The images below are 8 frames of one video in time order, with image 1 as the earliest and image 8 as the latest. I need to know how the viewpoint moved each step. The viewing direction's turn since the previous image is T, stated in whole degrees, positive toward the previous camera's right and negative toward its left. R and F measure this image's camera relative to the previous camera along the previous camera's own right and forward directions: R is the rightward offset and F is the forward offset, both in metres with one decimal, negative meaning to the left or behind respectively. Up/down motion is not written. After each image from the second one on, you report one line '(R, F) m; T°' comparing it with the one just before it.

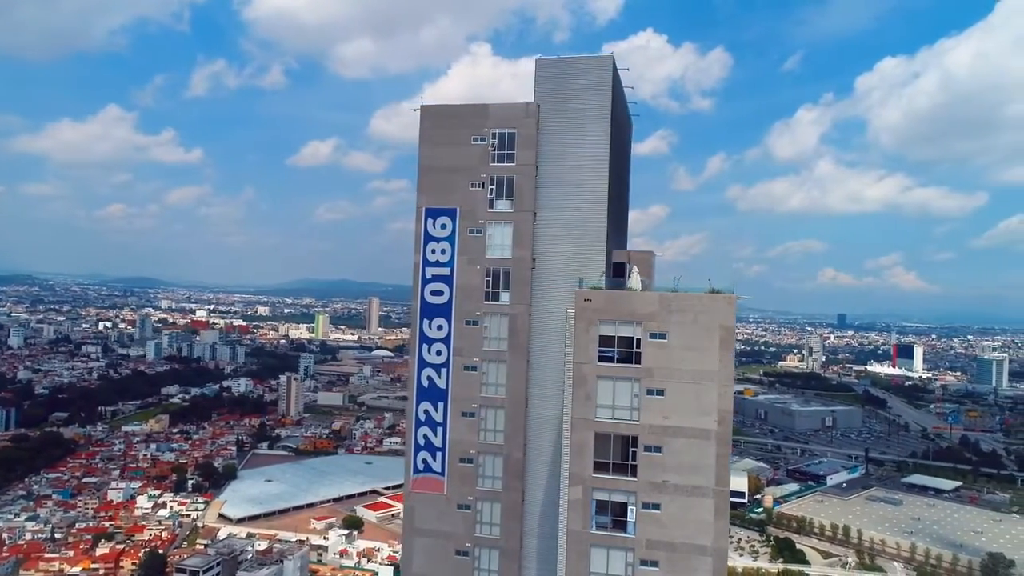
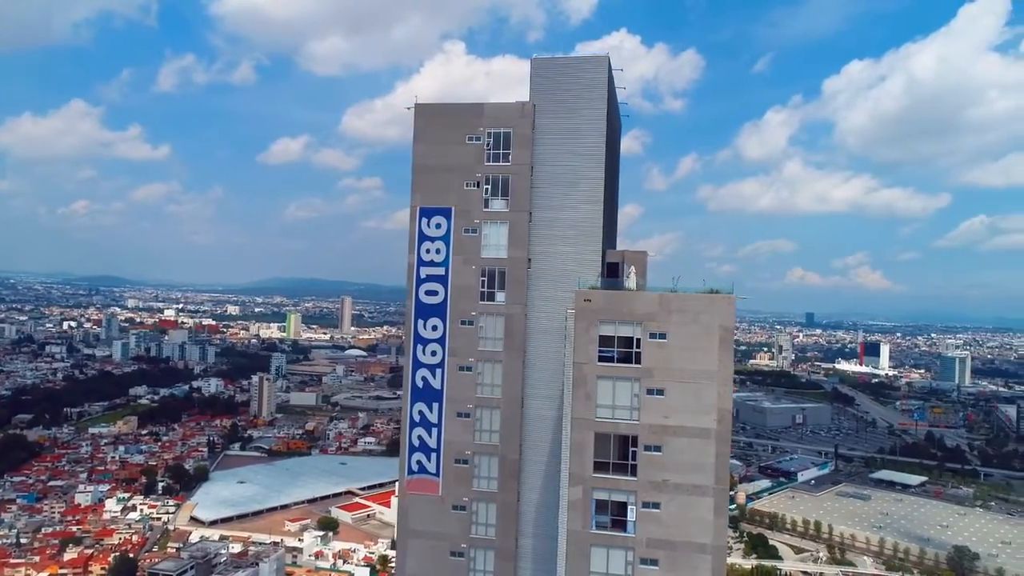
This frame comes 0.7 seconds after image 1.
(-0.3, 0.0) m; +2°
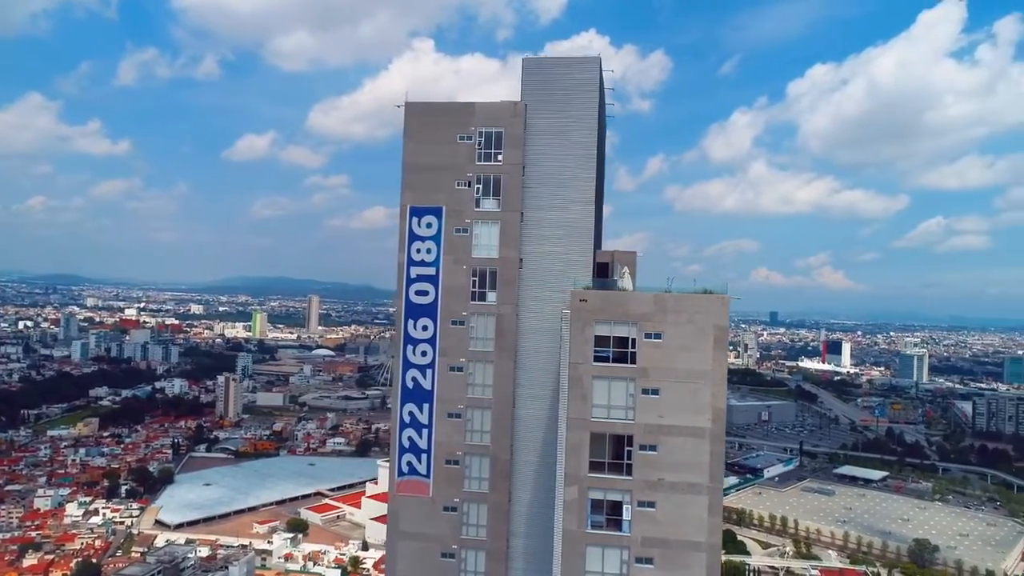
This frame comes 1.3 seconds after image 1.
(-0.3, 0.0) m; +2°
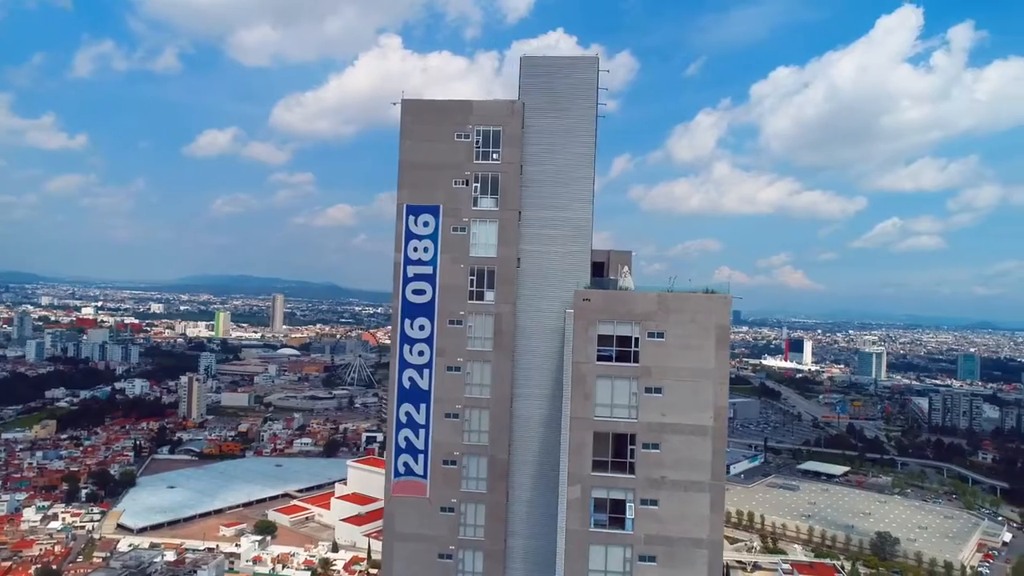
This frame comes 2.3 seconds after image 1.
(-0.4, 0.0) m; +3°
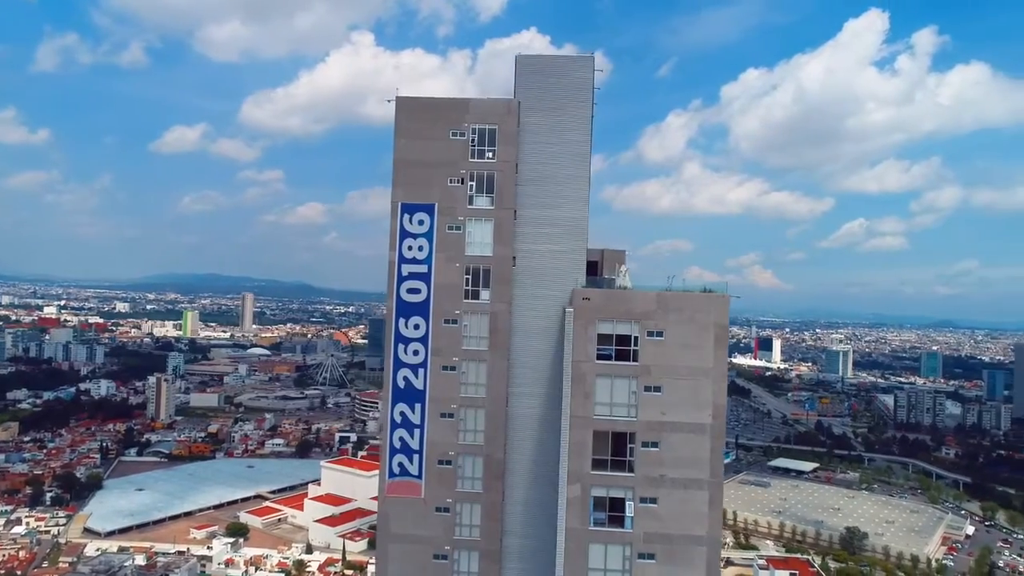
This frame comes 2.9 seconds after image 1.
(-0.3, 0.0) m; +2°
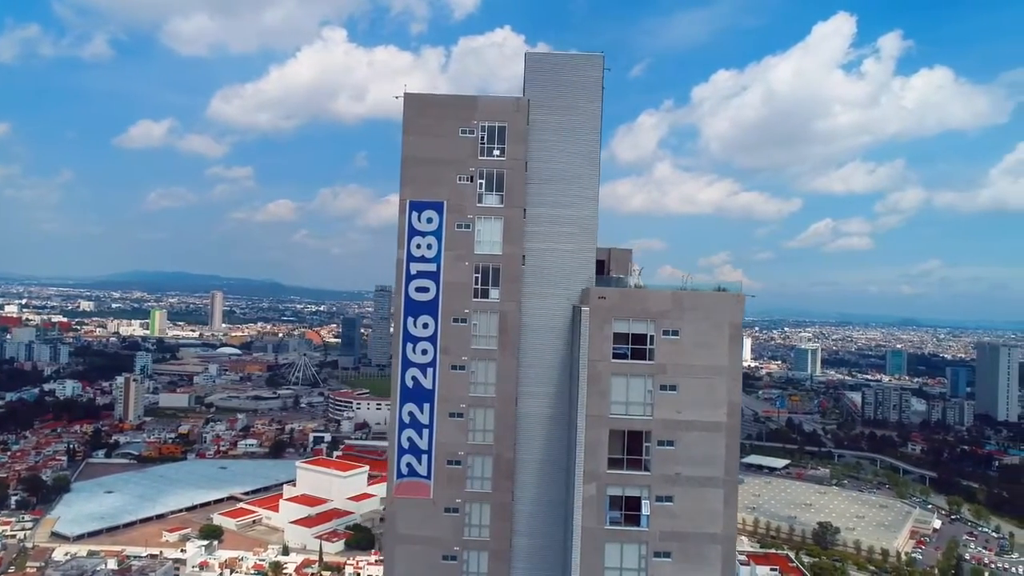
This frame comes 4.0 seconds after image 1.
(-0.5, +0.1) m; +2°
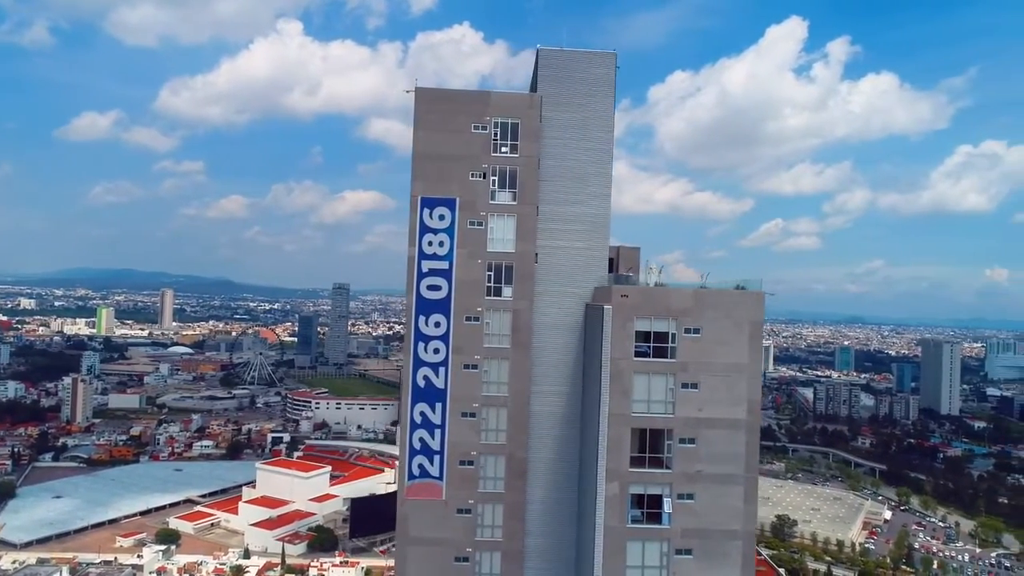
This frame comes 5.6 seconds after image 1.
(-0.7, +0.1) m; +3°
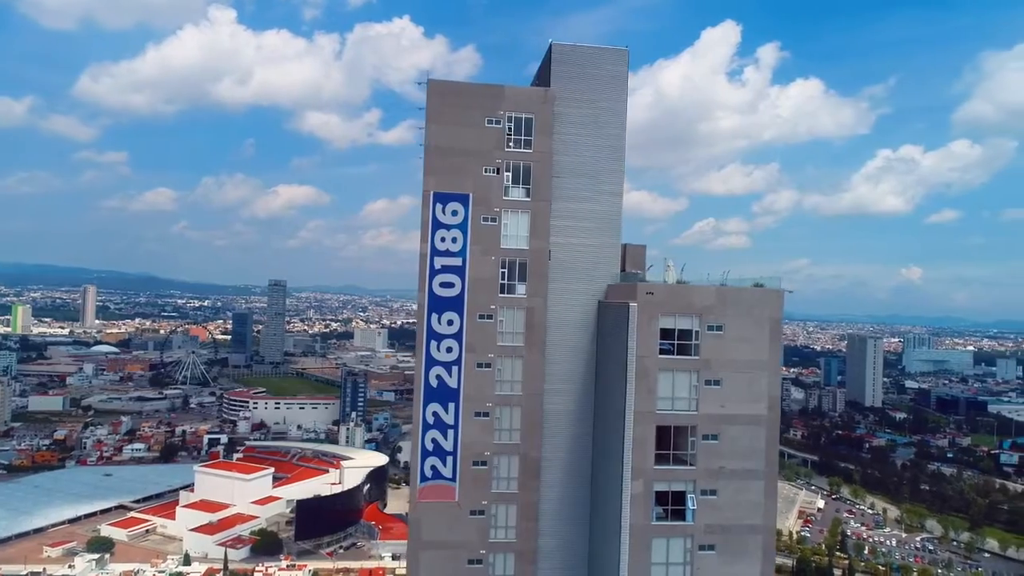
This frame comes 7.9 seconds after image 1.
(-0.9, +0.2) m; +5°
